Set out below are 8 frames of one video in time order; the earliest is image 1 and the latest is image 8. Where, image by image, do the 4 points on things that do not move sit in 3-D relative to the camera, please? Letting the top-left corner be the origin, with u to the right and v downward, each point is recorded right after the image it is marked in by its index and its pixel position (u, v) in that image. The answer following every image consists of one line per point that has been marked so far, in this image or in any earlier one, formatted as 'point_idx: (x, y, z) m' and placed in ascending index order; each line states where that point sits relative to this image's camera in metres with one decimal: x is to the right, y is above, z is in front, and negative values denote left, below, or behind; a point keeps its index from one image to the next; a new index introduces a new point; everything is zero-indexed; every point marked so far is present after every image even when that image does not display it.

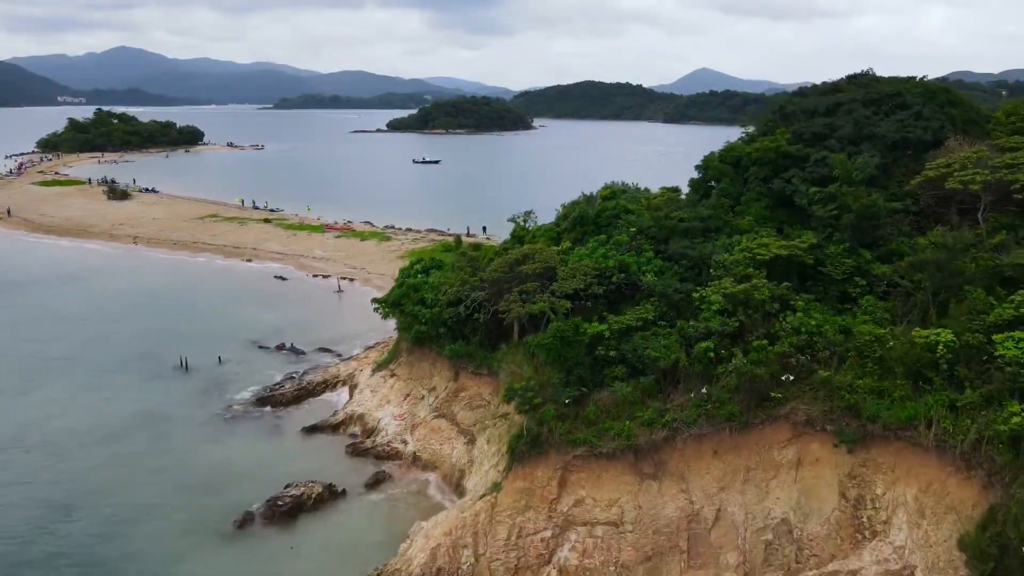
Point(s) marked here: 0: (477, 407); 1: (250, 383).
0: (-0.7, -2.3, +14.0) m
1: (-6.9, -2.5, +19.0) m
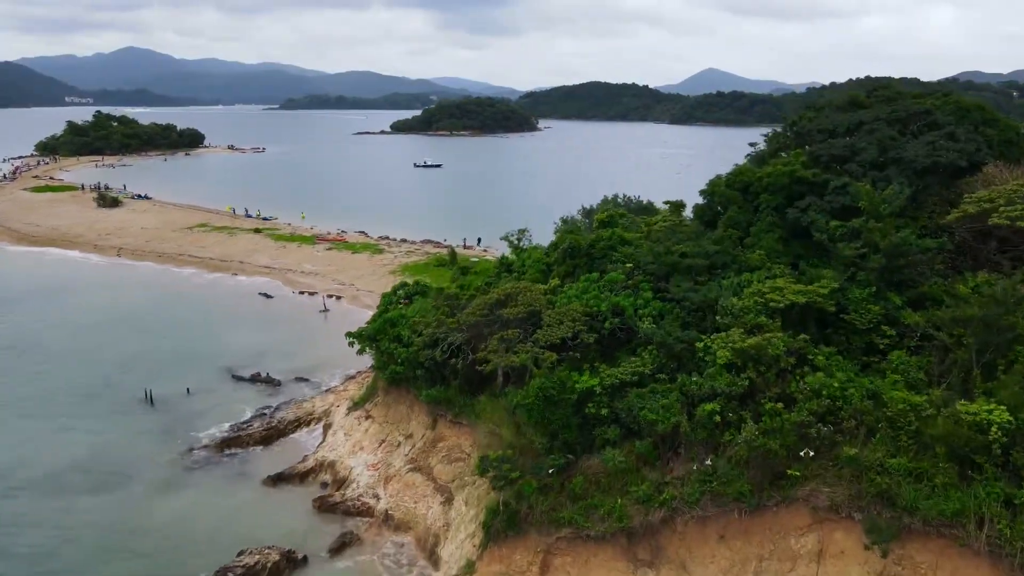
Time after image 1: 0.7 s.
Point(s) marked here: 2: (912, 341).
0: (-1.0, -3.0, +12.5) m
1: (-7.1, -3.2, +17.6) m
2: (+5.5, -0.7, +9.9) m
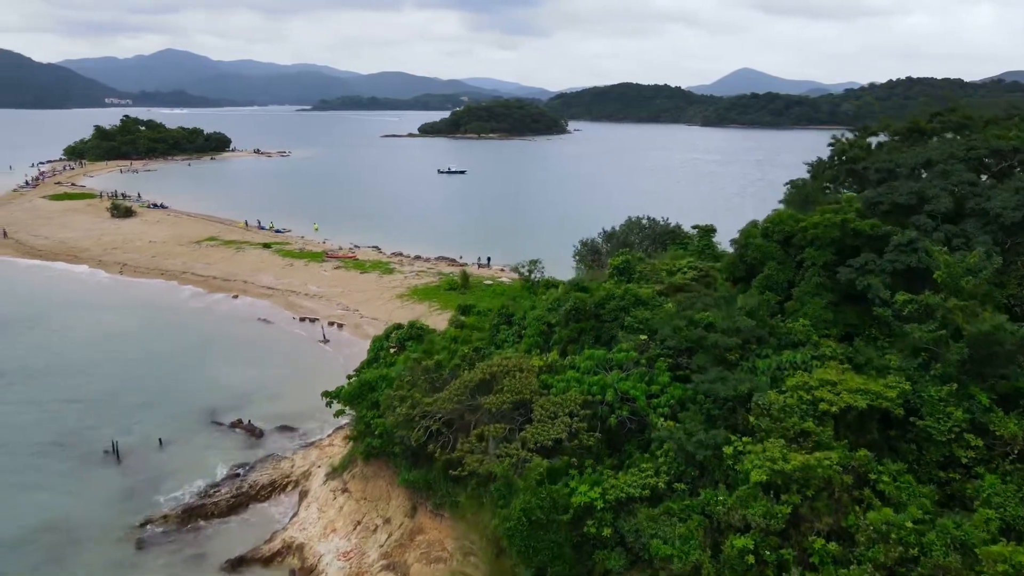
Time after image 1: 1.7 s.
0: (-1.1, -4.0, +10.5) m
1: (-7.1, -4.1, +15.8) m
2: (+5.2, -1.8, +7.6) m
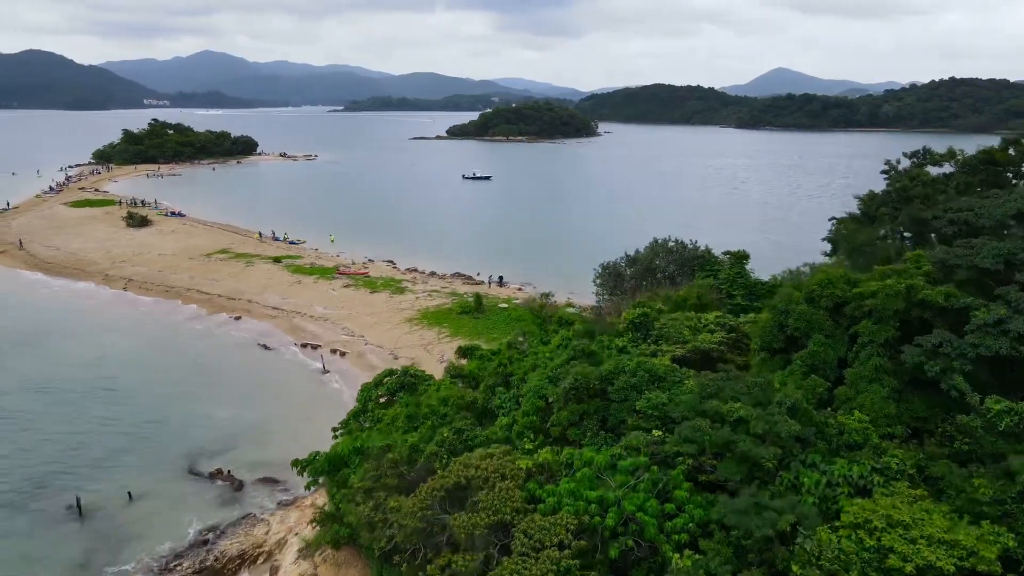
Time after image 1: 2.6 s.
0: (-1.3, -4.9, +8.7) m
1: (-7.0, -5.0, +14.3) m
2: (+4.9, -2.8, +5.6) m
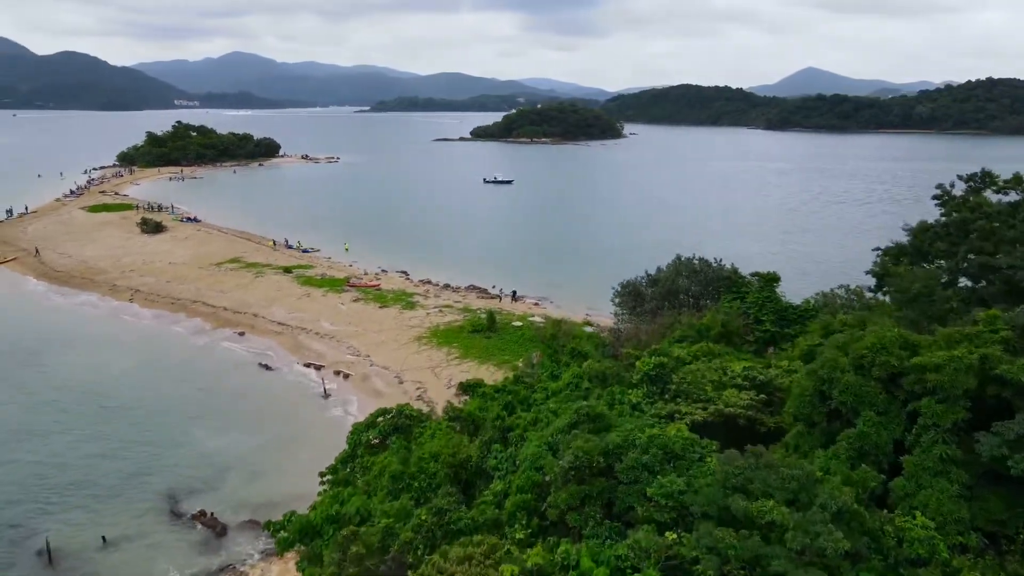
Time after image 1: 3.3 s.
0: (-1.5, -5.5, +7.4) m
1: (-7.0, -5.6, +13.1) m
2: (+4.7, -3.4, +4.0) m
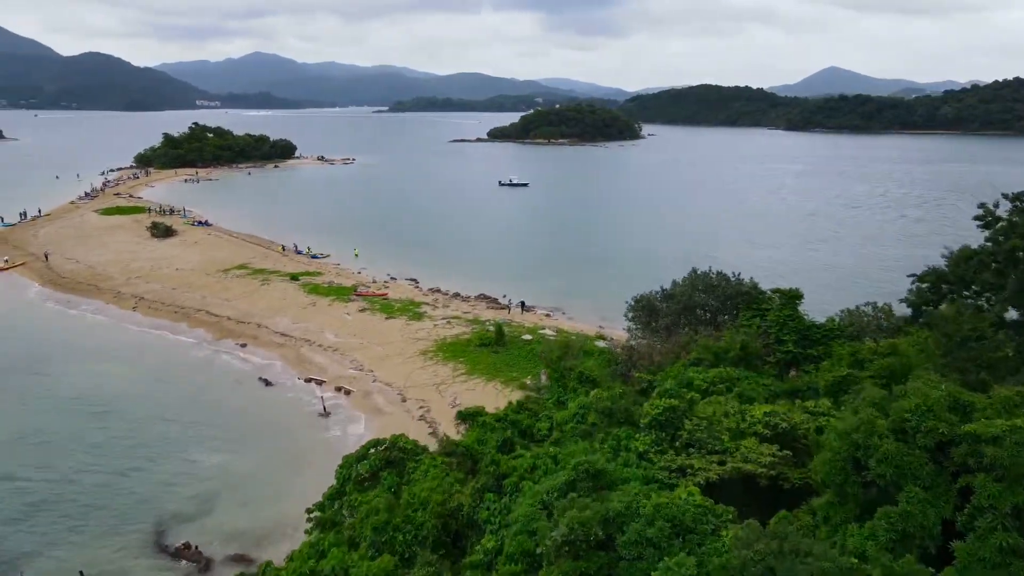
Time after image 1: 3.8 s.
0: (-1.7, -6.0, +6.5) m
1: (-7.0, -6.0, +12.3) m
2: (+4.4, -3.9, +3.0) m
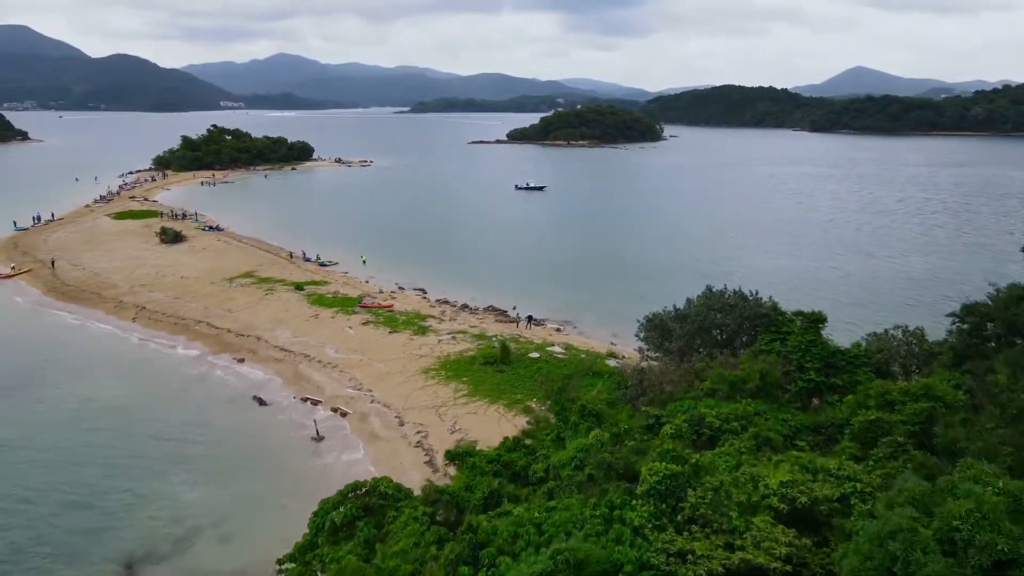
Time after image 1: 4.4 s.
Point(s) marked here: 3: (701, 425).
0: (-2.0, -6.5, +5.4) m
1: (-7.2, -6.4, +11.4) m
2: (+4.0, -4.4, +1.7) m
3: (+3.6, -2.6, +14.0) m
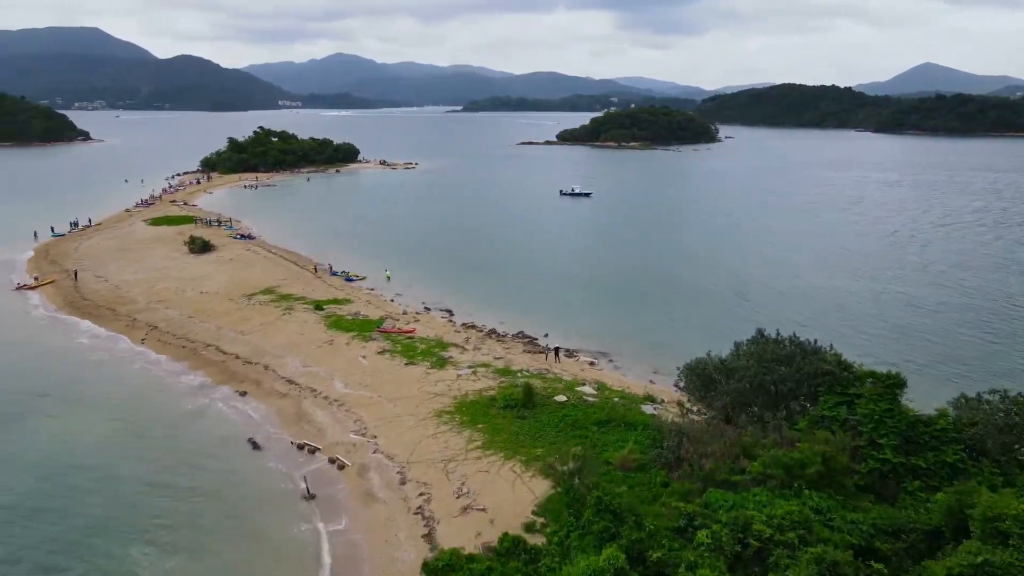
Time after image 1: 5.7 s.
0: (-2.7, -7.5, +3.0) m
1: (-7.5, -7.4, +9.3) m
2: (+3.0, -5.6, -1.2) m
3: (+3.6, -3.8, +11.2) m
